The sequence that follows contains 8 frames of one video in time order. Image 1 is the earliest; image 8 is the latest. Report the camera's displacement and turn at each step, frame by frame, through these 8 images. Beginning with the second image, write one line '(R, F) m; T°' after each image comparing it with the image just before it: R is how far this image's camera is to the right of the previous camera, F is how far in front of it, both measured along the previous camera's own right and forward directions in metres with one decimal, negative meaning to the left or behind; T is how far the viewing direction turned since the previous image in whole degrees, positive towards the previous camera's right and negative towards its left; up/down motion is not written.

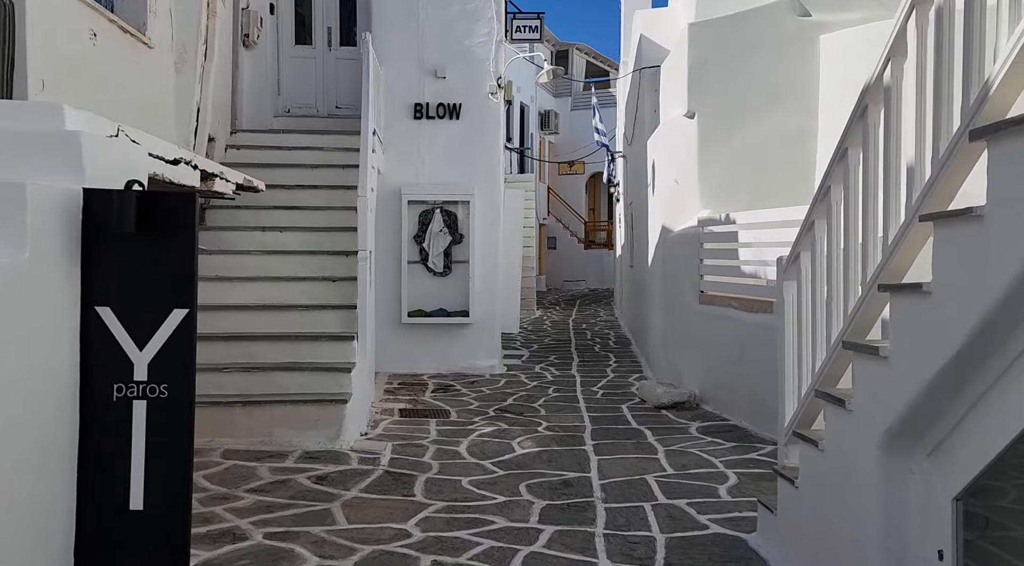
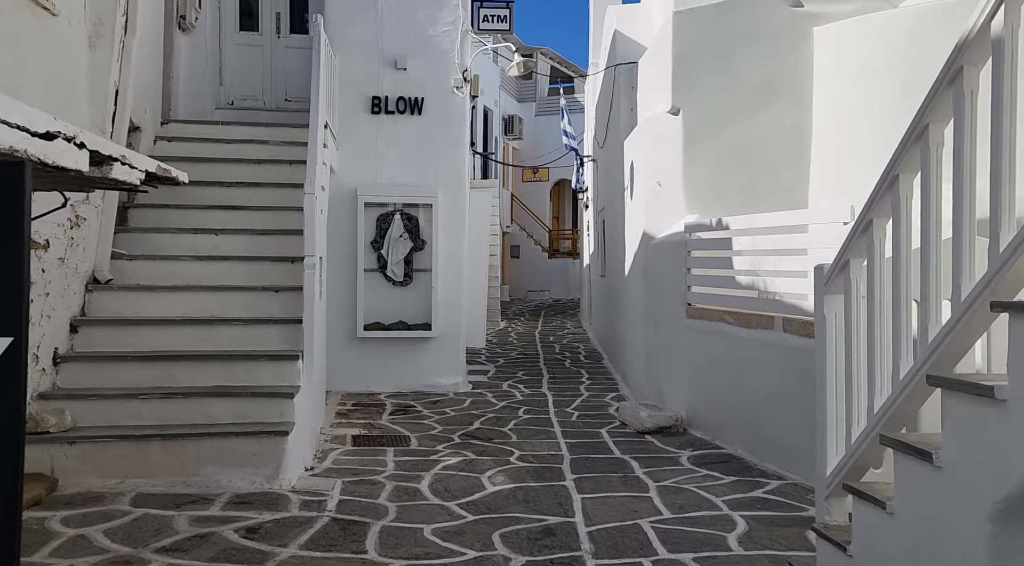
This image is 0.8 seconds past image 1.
(-0.1, +0.8) m; +3°
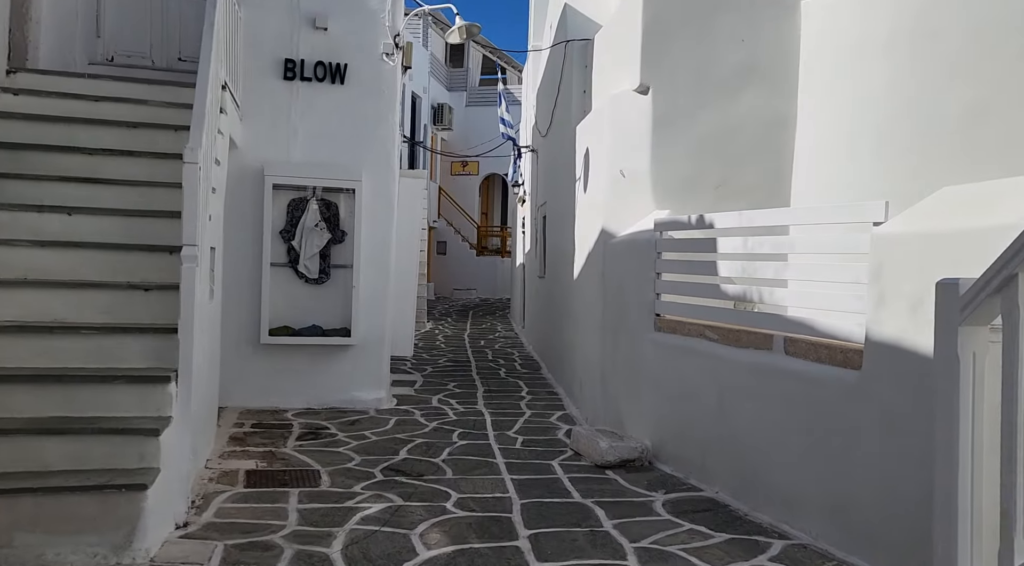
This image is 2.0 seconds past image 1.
(-0.1, +1.2) m; +6°
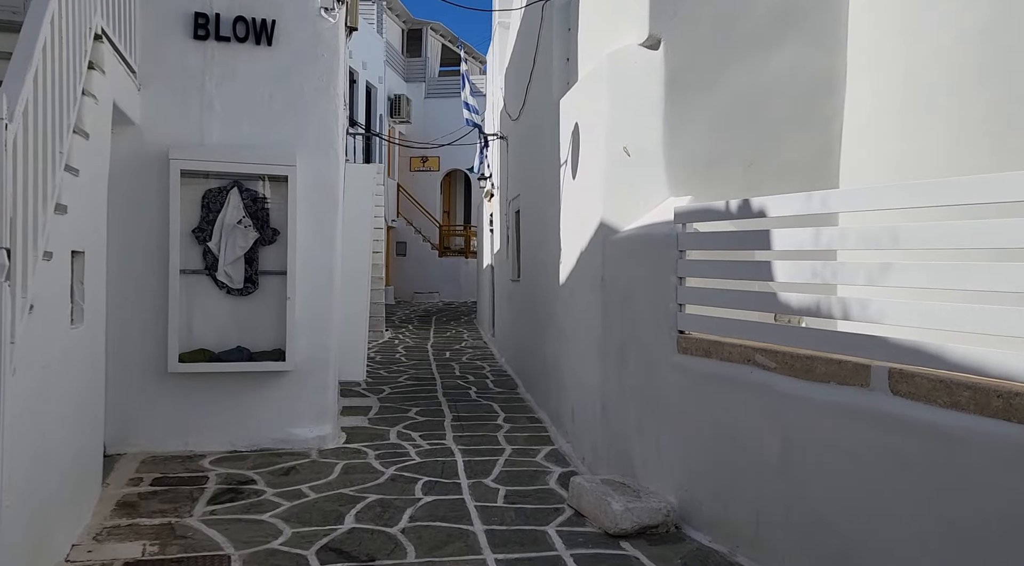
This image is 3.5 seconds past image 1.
(-0.1, +1.5) m; +3°
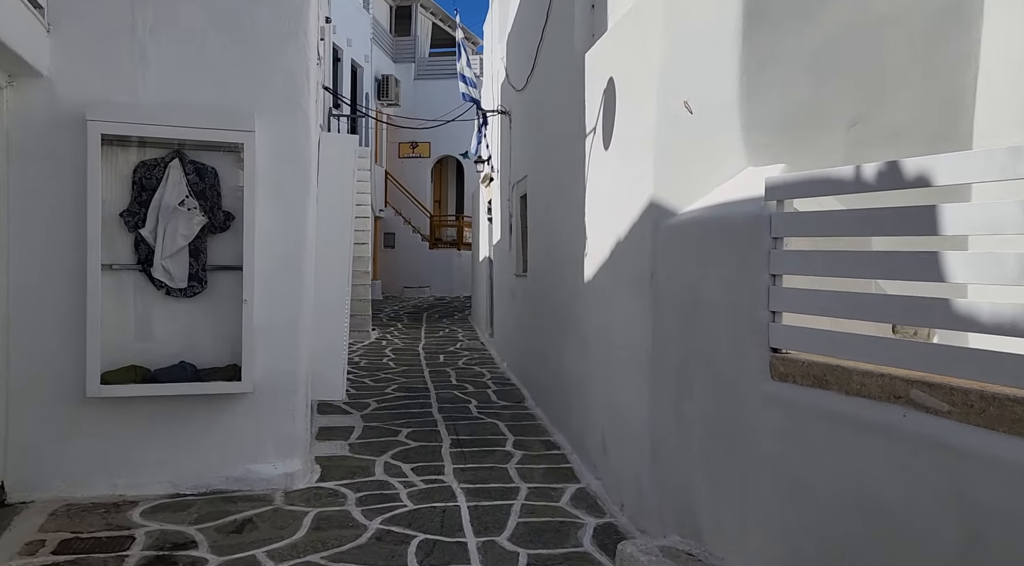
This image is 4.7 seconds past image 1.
(-0.2, +1.3) m; +1°
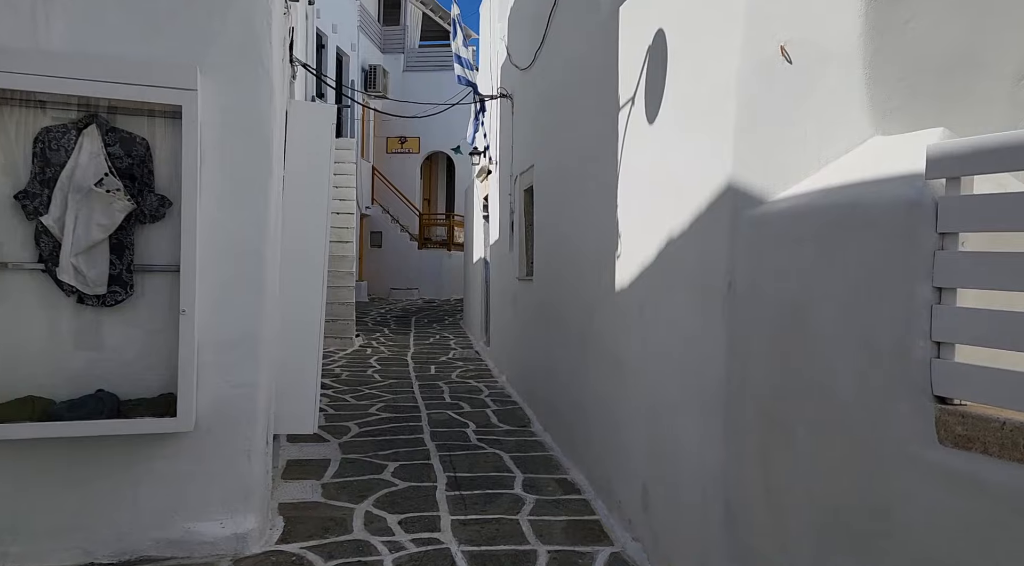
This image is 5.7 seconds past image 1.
(-0.2, +1.1) m; +1°
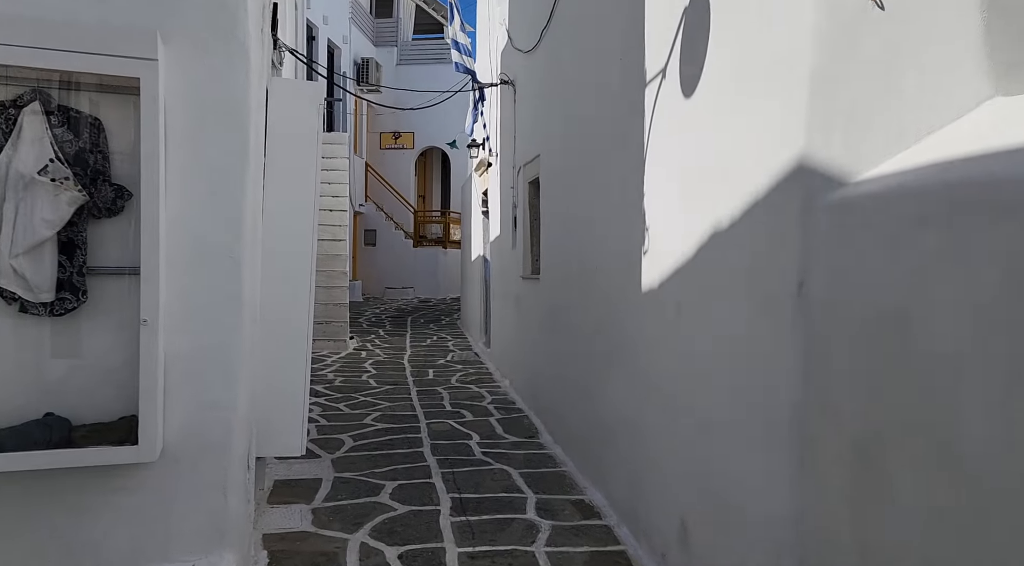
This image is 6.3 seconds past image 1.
(-0.1, +0.5) m; 0°
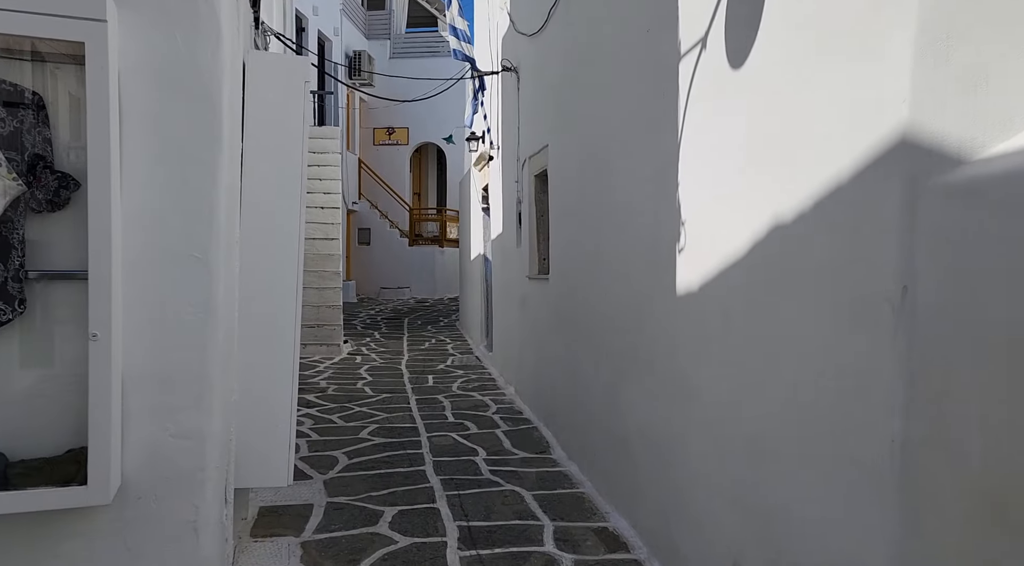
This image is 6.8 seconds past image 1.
(-0.1, +0.5) m; 0°
